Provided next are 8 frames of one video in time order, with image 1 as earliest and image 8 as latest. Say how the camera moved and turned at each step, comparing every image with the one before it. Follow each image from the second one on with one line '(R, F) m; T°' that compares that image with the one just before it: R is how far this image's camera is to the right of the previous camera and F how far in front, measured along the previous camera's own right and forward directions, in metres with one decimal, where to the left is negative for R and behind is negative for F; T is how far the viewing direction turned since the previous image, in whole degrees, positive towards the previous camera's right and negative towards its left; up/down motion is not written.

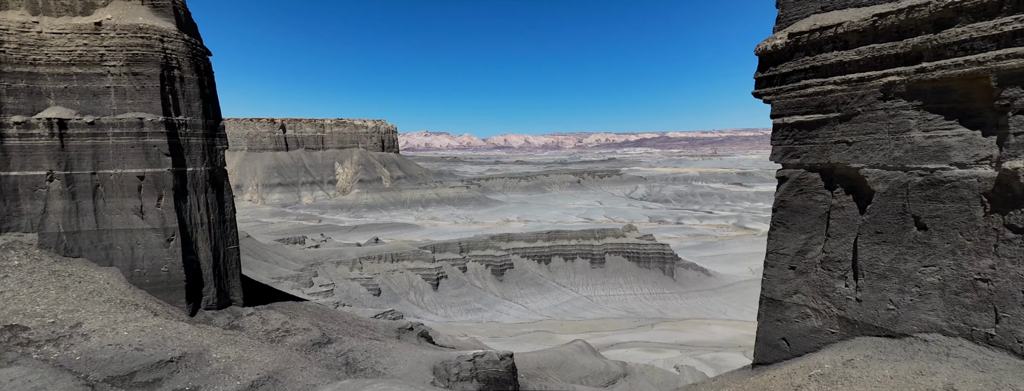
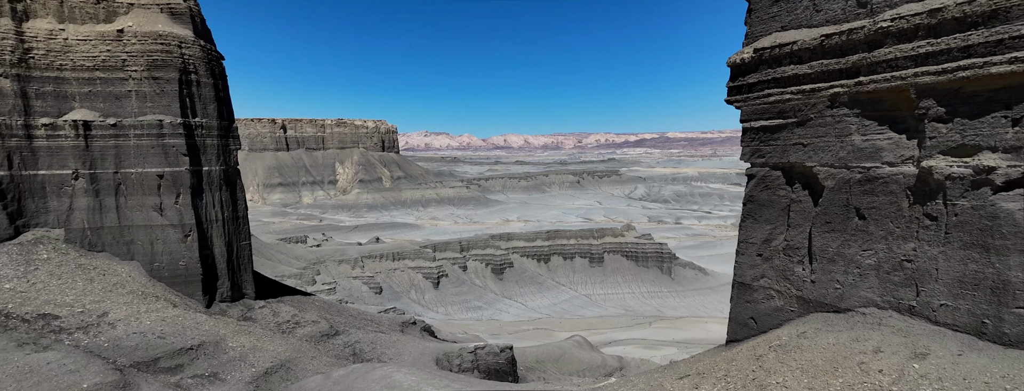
(0.0, -0.5) m; 0°
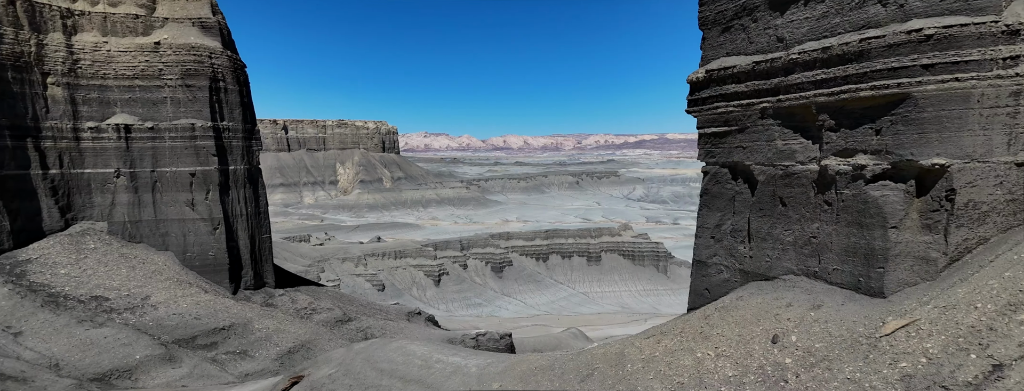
(0.0, -1.0) m; 0°
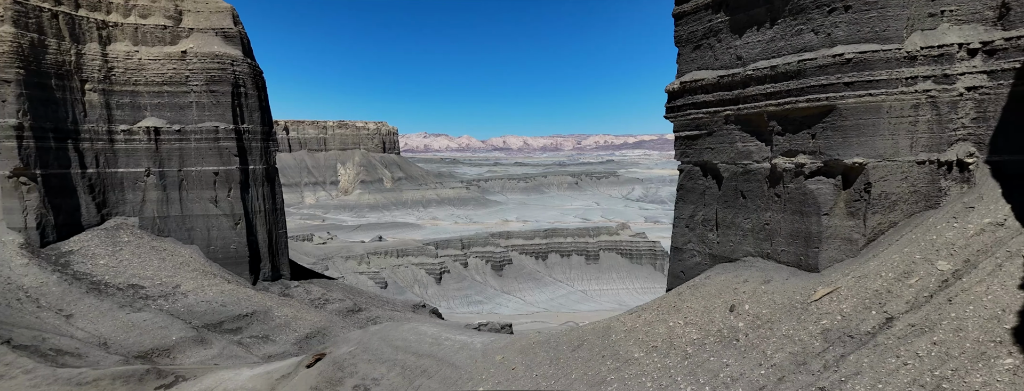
(0.0, -0.8) m; 0°
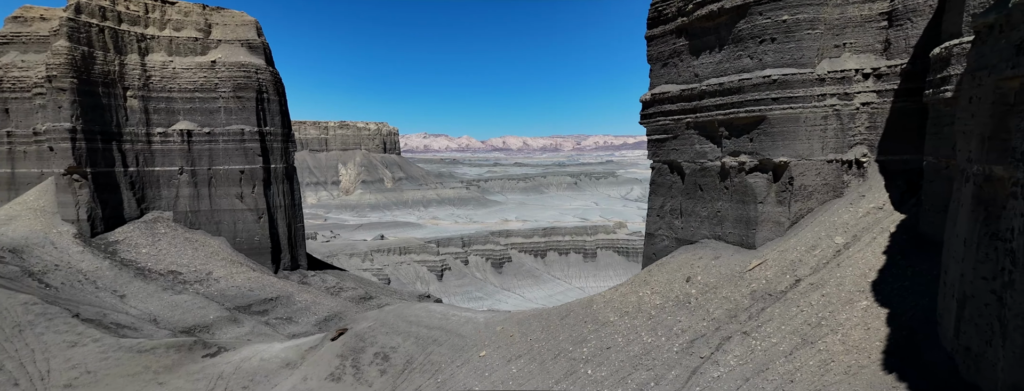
(0.0, -1.2) m; 0°
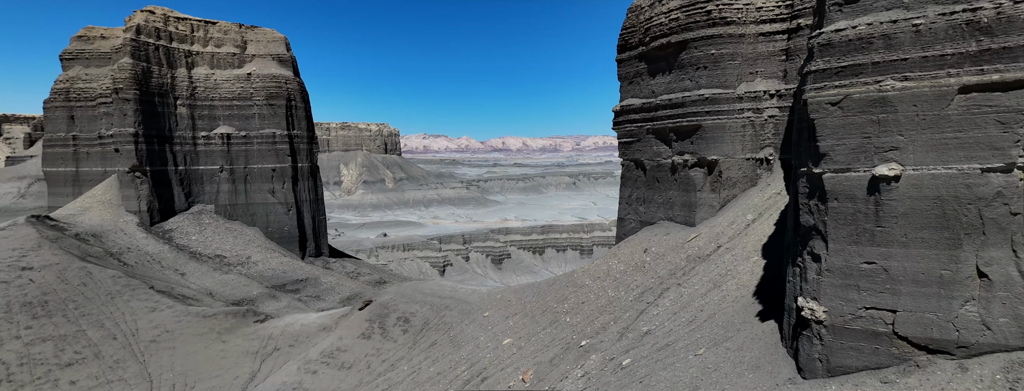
(0.0, -1.8) m; 0°
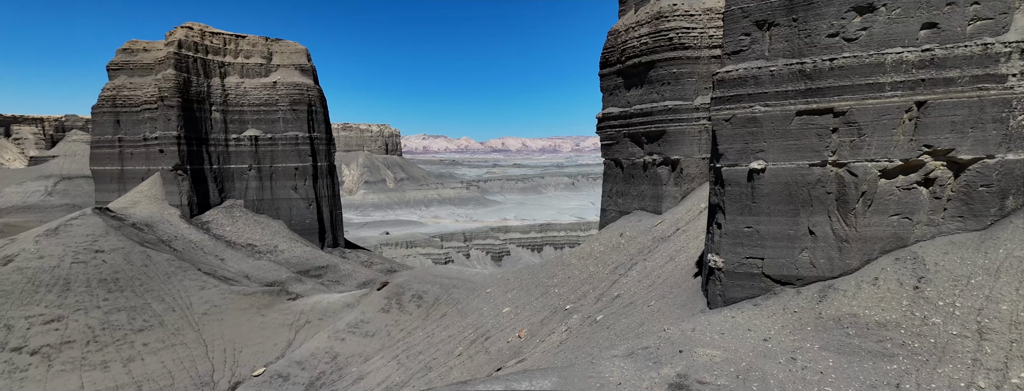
(0.0, -1.6) m; 0°
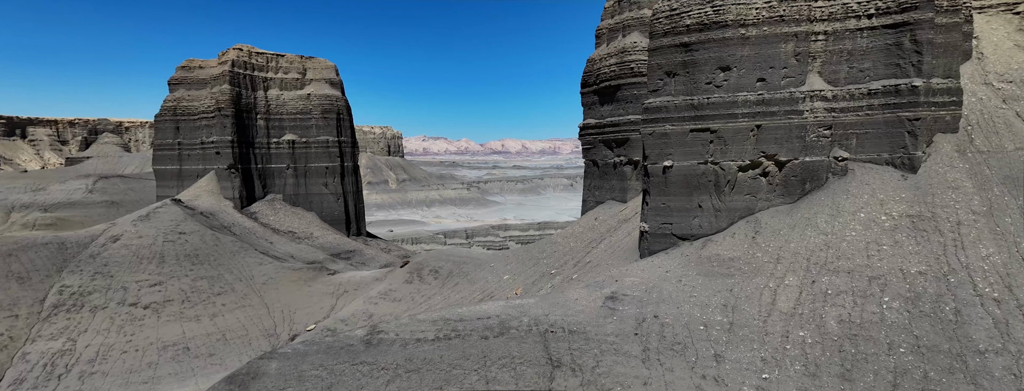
(0.0, -2.6) m; 0°
